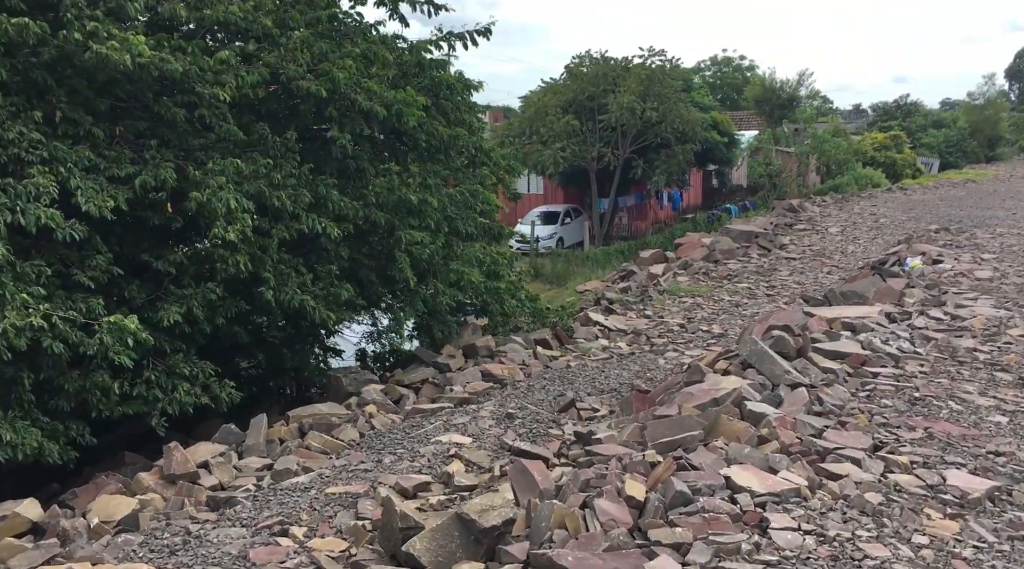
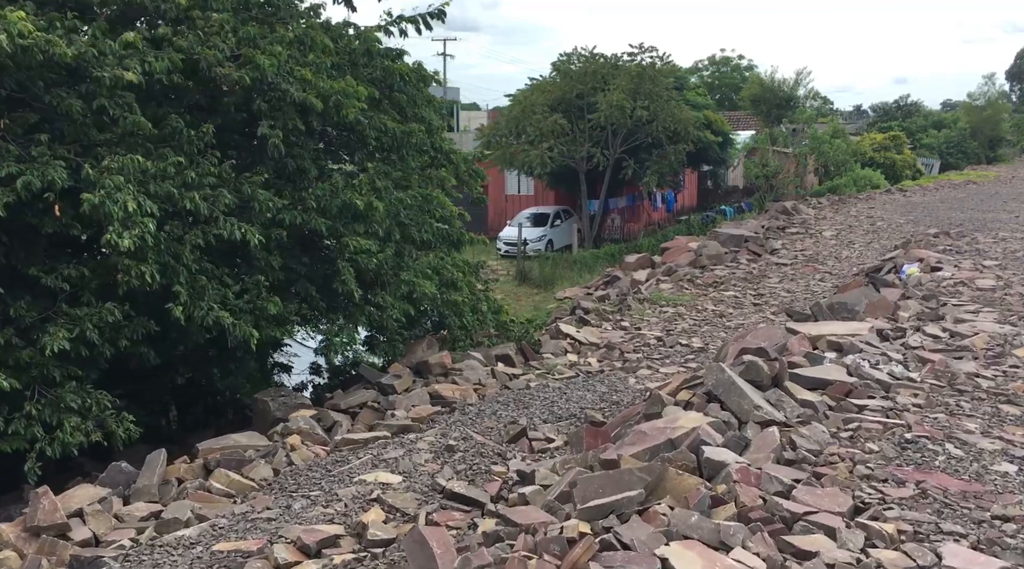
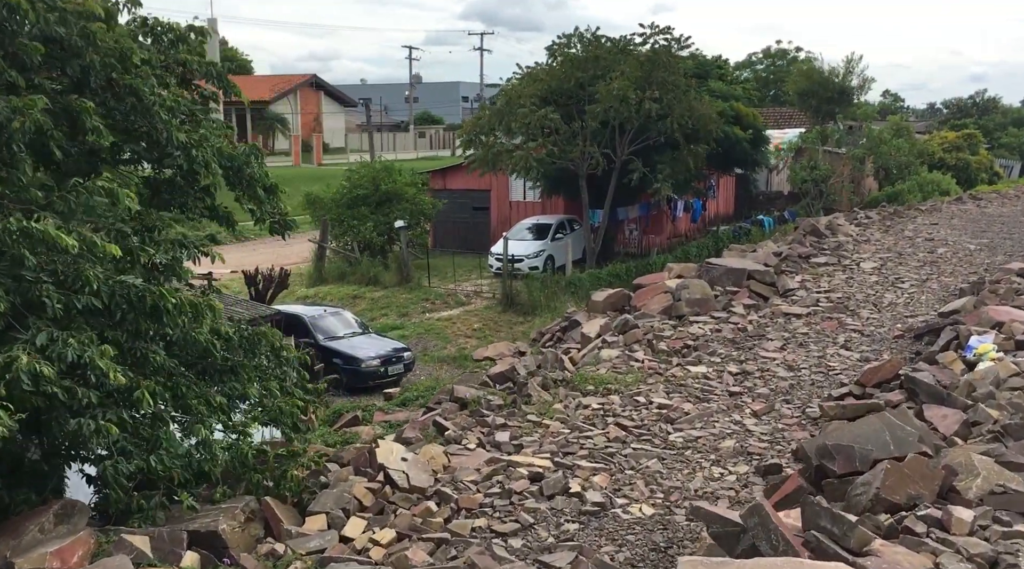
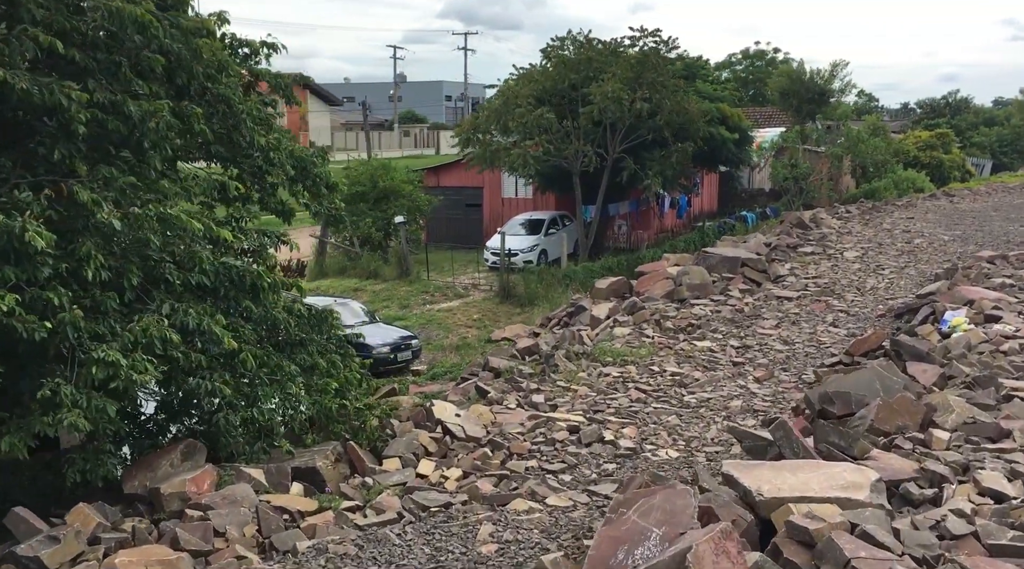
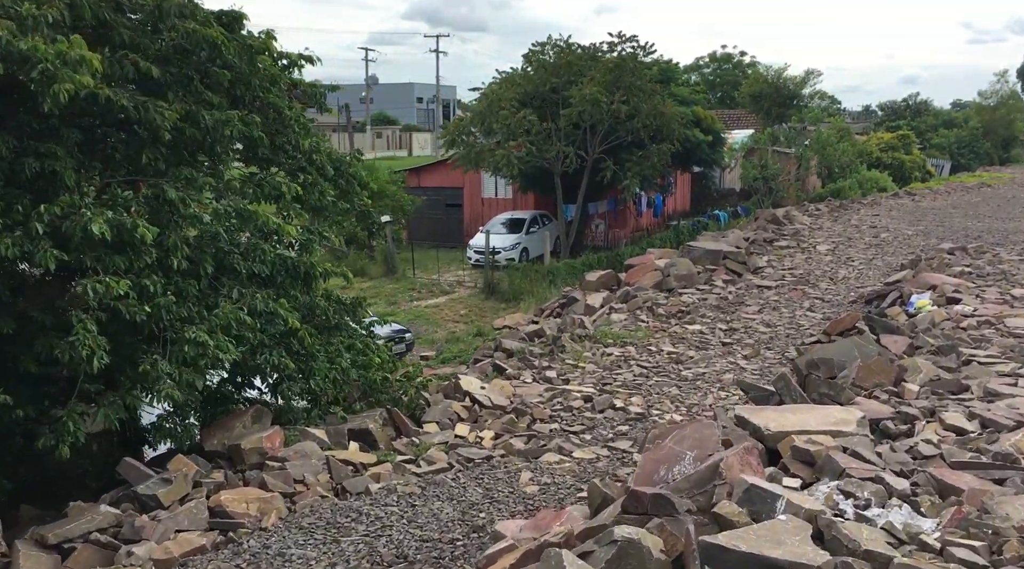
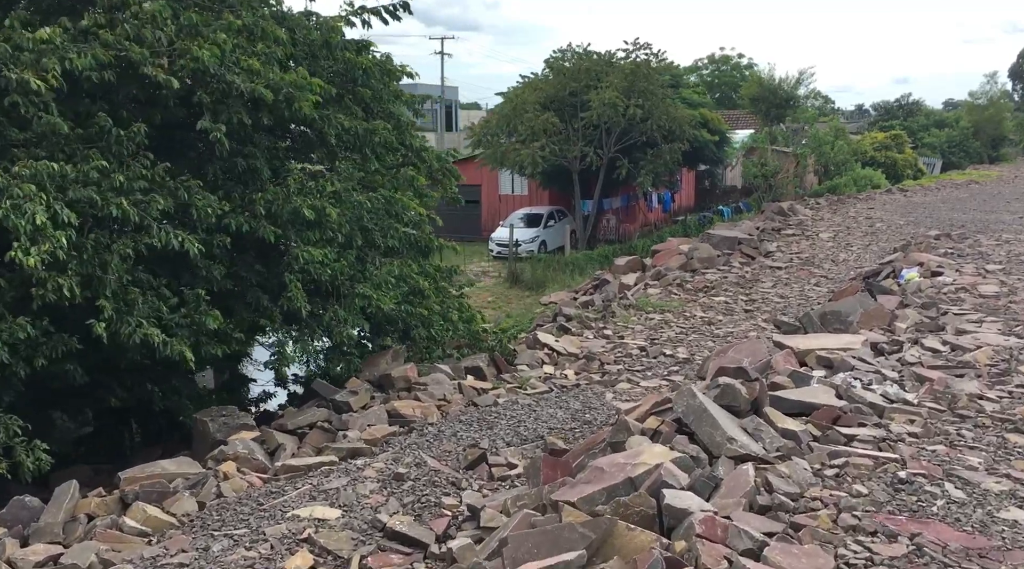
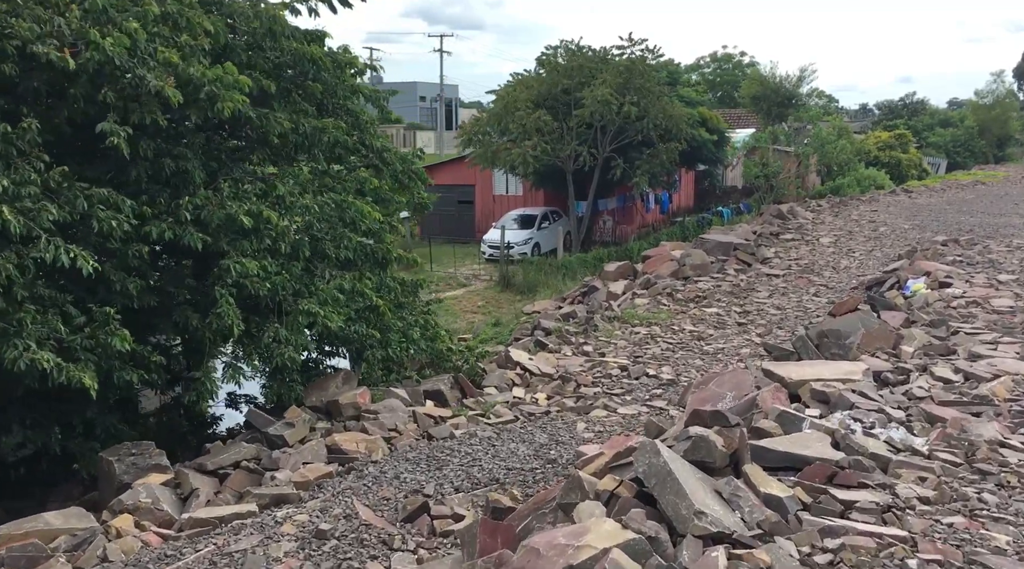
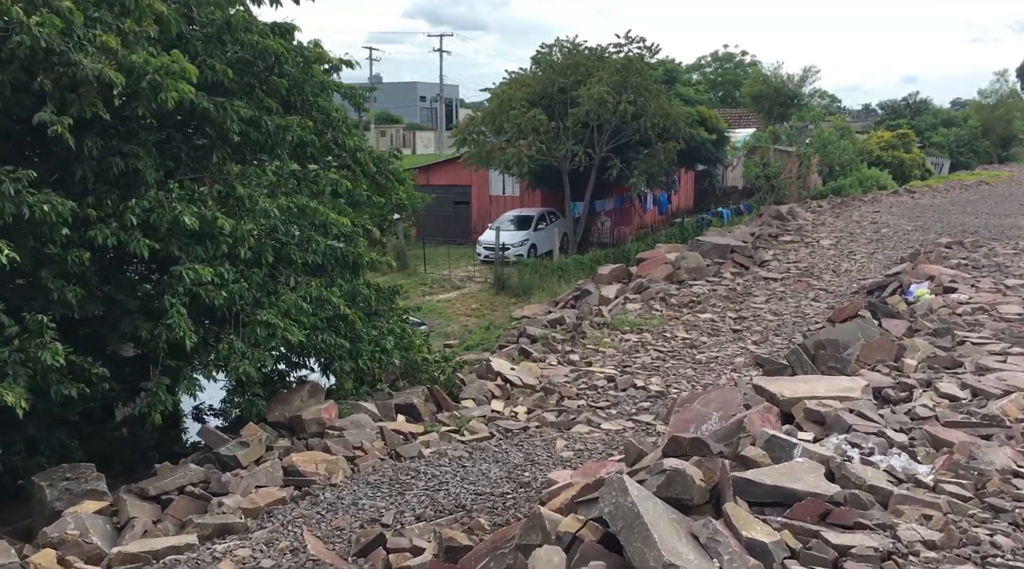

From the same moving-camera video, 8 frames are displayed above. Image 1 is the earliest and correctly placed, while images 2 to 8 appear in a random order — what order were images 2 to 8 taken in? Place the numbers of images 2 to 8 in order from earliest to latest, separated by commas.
2, 6, 7, 8, 5, 4, 3
